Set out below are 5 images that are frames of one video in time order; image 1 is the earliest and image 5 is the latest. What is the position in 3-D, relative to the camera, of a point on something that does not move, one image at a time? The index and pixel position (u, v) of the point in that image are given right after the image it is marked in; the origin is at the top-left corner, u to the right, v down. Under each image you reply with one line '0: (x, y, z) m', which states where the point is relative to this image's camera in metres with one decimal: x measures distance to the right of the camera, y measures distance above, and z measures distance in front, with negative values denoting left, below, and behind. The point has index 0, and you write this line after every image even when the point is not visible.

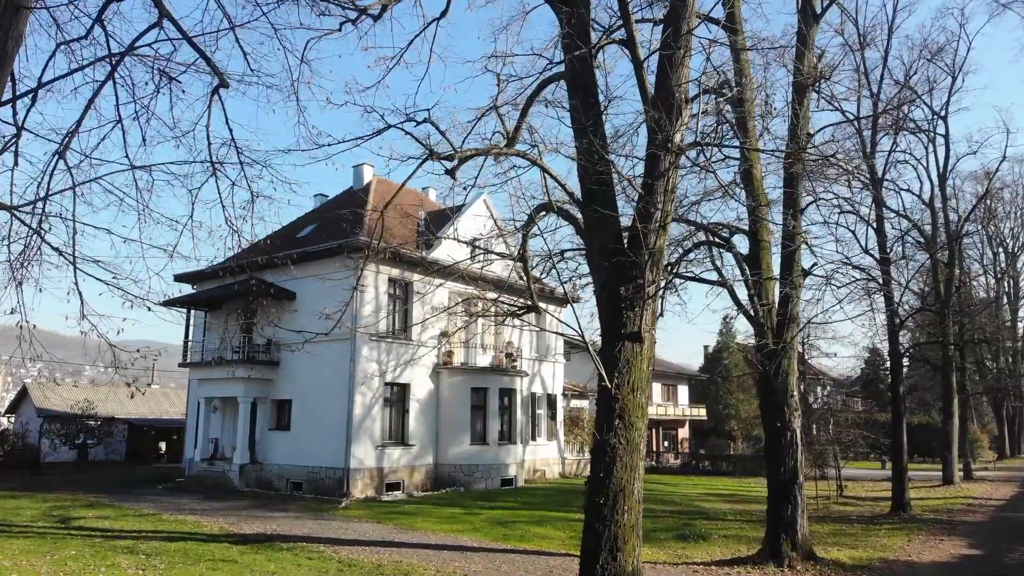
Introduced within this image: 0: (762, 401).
0: (+3.9, -1.7, +11.6) m
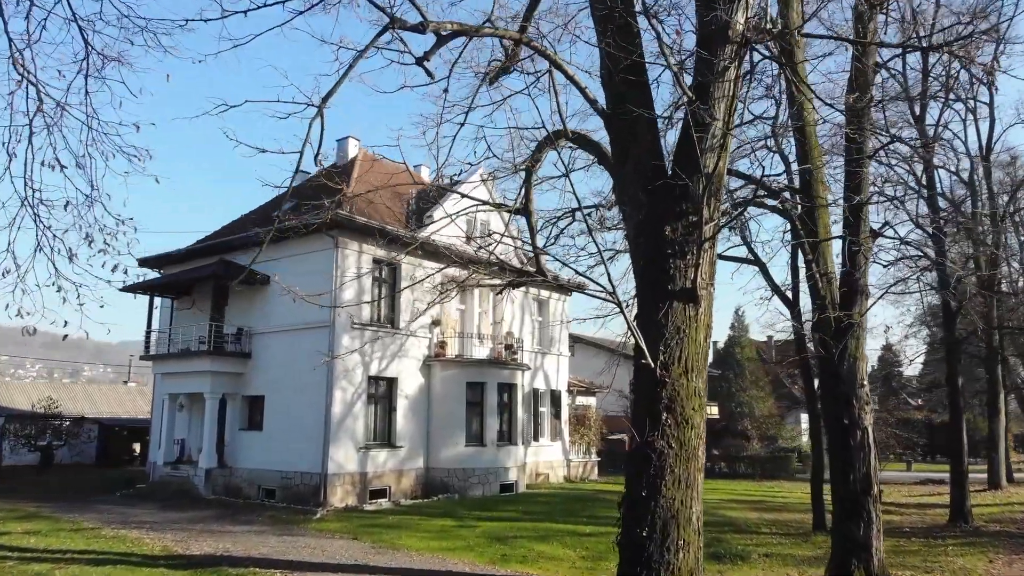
0: (+3.9, -1.3, +9.3) m
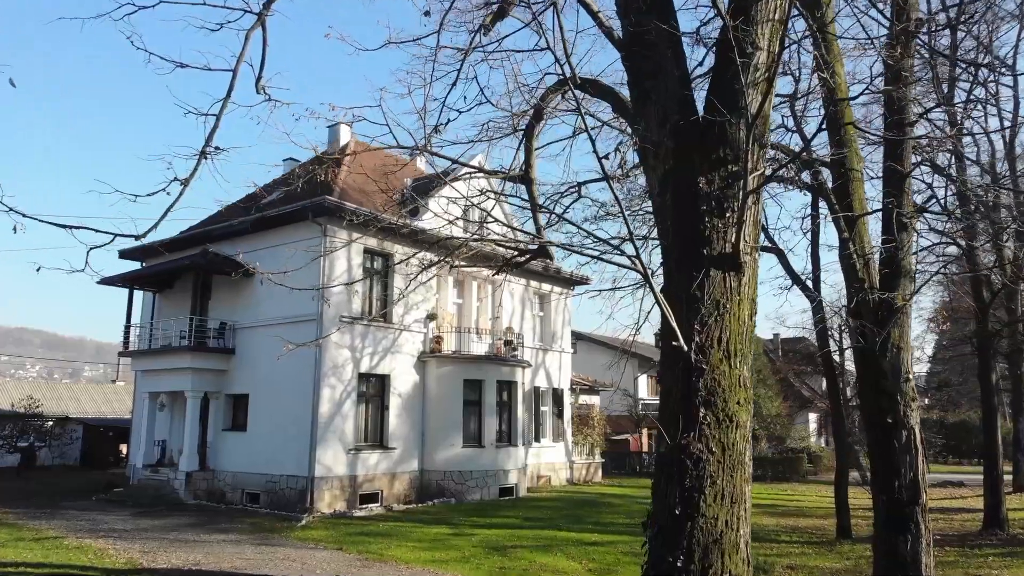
0: (+3.8, -1.1, +8.2) m
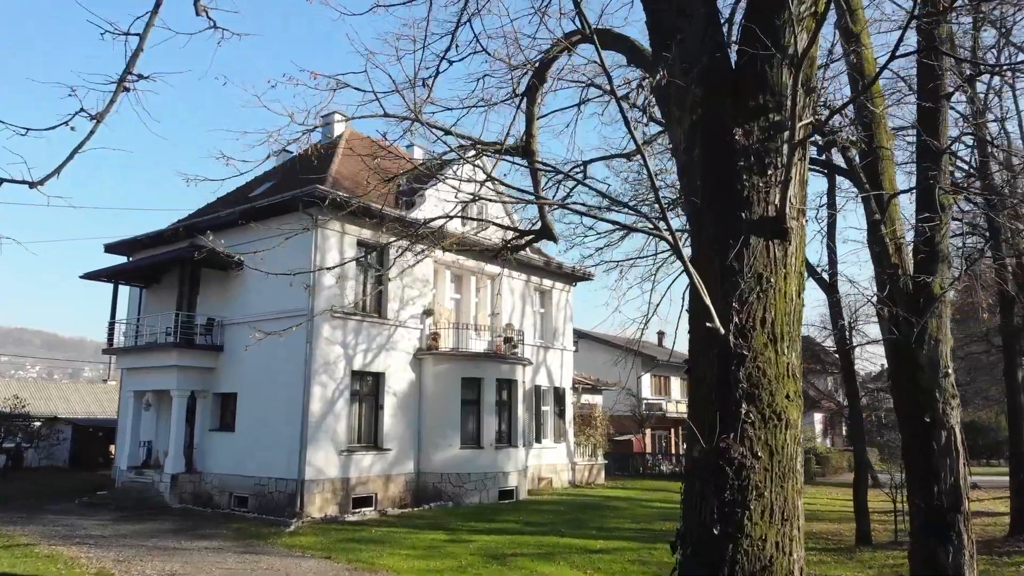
0: (+3.8, -0.9, +7.5) m
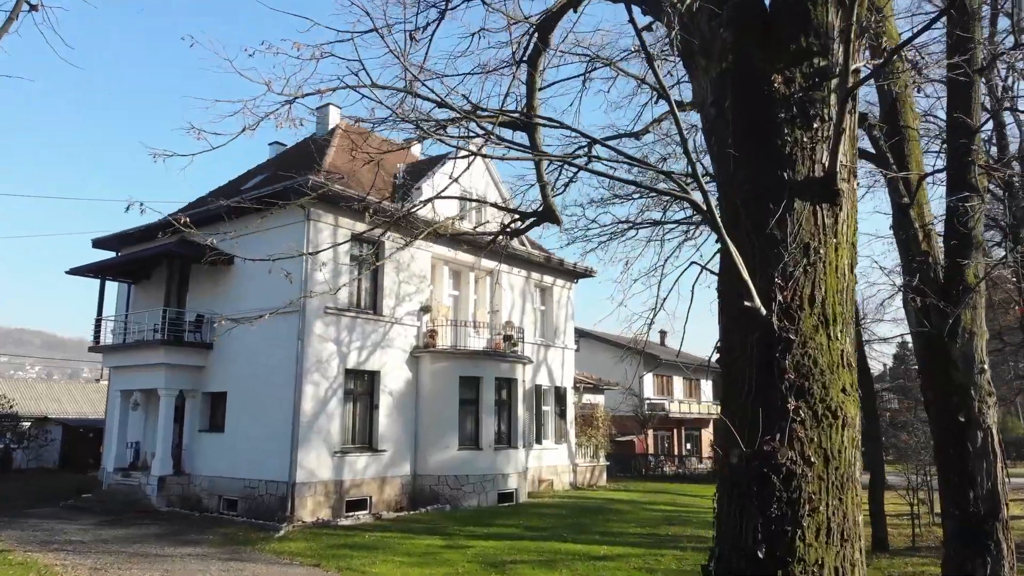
0: (+3.8, -0.8, +7.0) m
